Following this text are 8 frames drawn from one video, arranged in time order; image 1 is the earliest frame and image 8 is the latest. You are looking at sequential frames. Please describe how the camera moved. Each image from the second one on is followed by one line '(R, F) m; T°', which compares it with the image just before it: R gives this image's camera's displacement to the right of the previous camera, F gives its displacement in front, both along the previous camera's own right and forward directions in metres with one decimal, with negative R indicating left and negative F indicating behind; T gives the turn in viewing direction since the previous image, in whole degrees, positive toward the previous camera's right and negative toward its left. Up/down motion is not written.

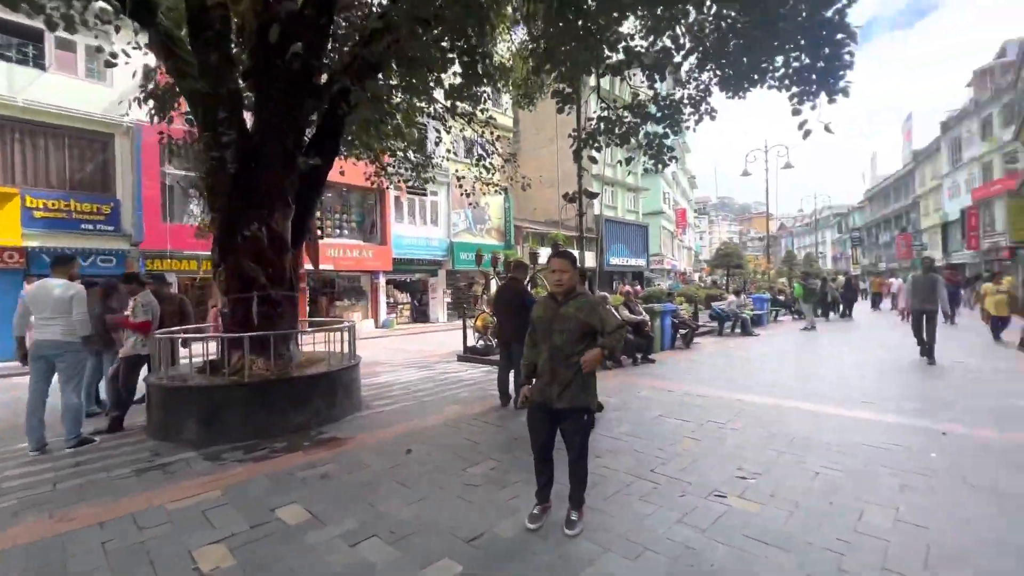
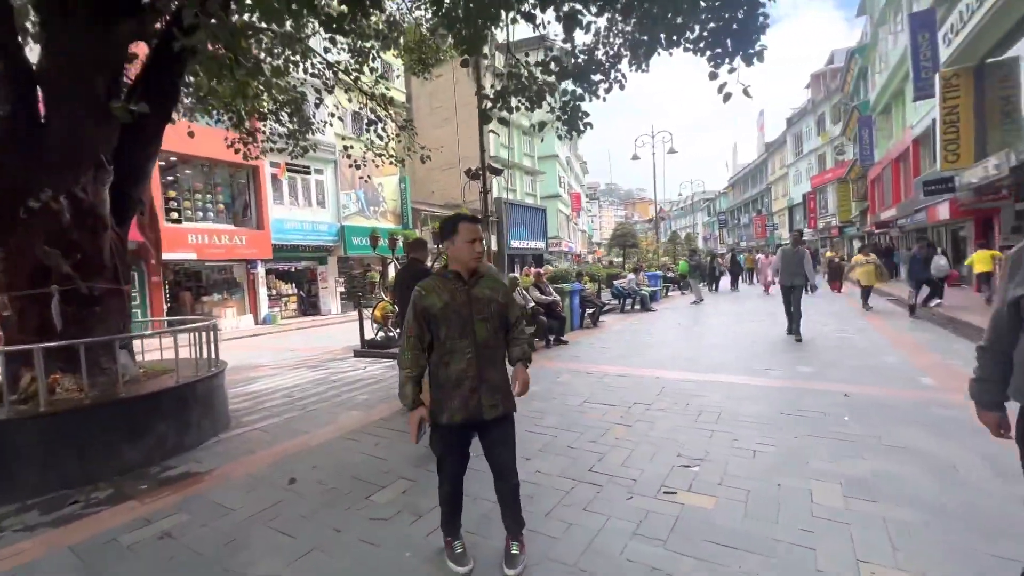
(-0.1, +0.7) m; +13°
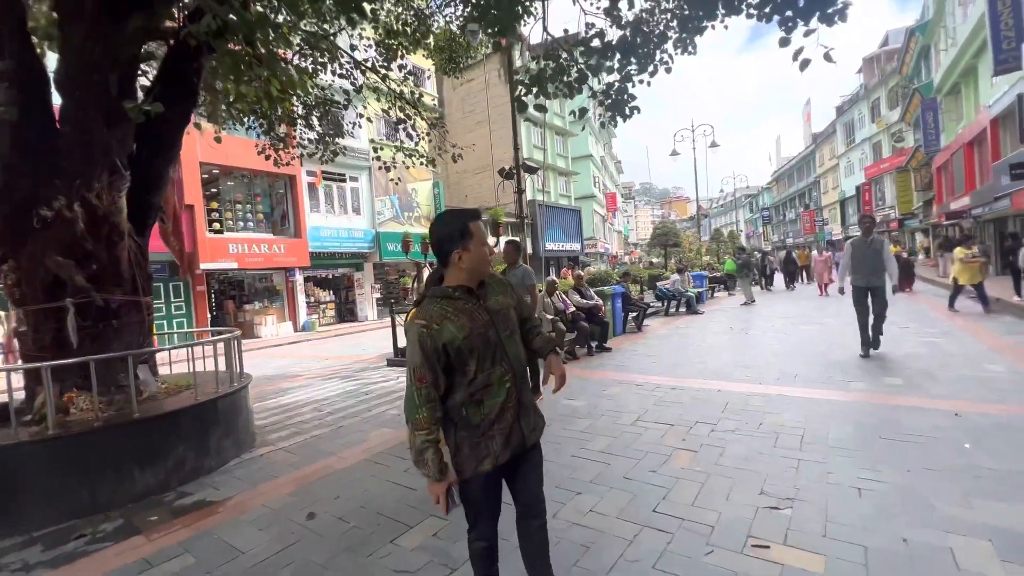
(-0.1, +0.5) m; -4°
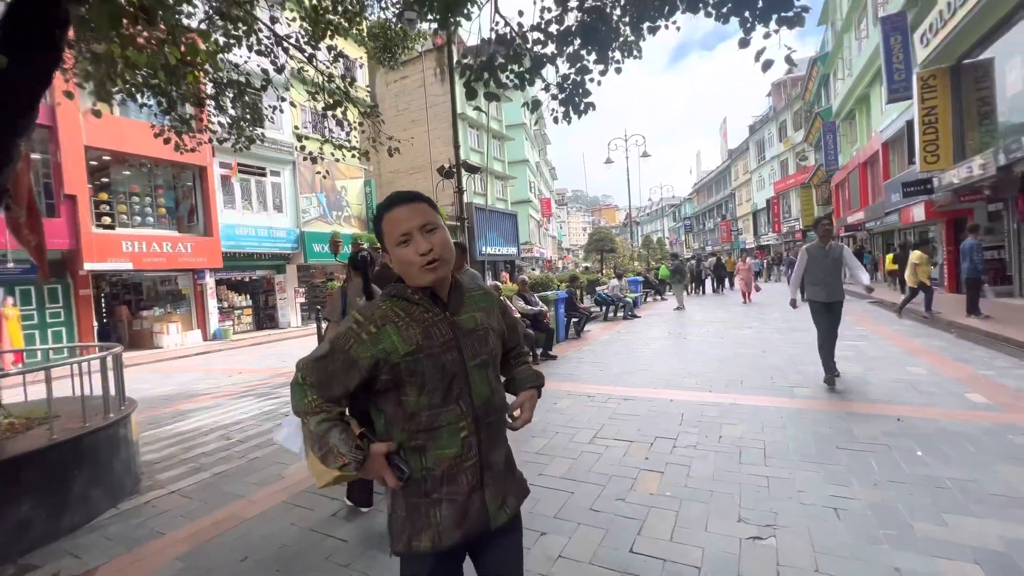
(-0.1, +0.5) m; +8°
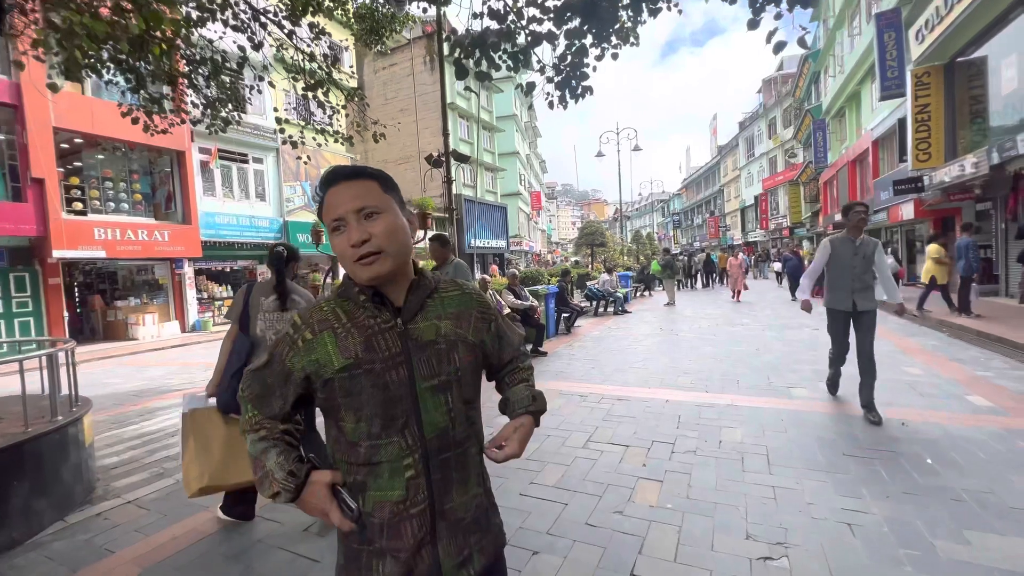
(0.0, +0.3) m; +1°
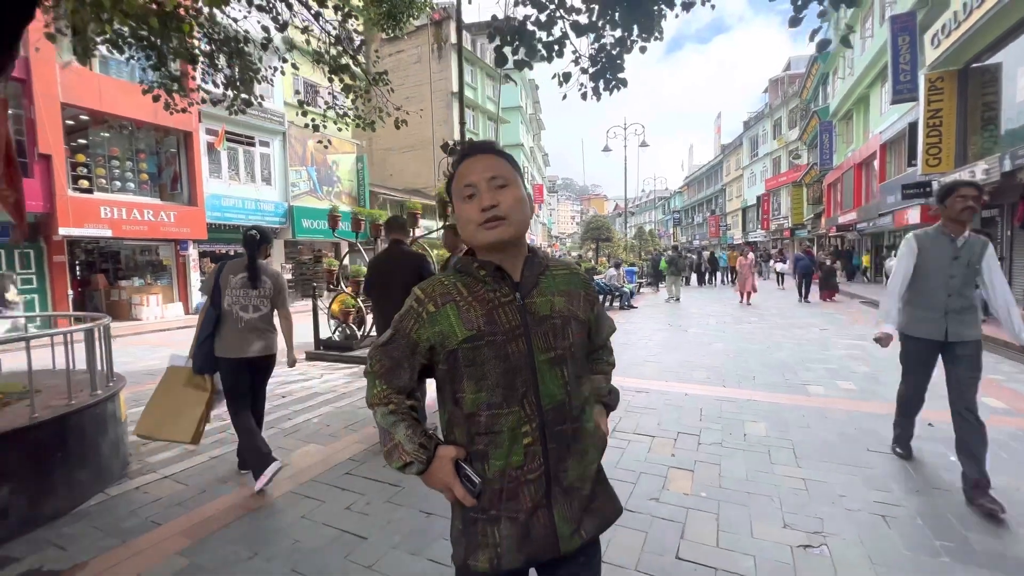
(-0.3, 0.0) m; 0°
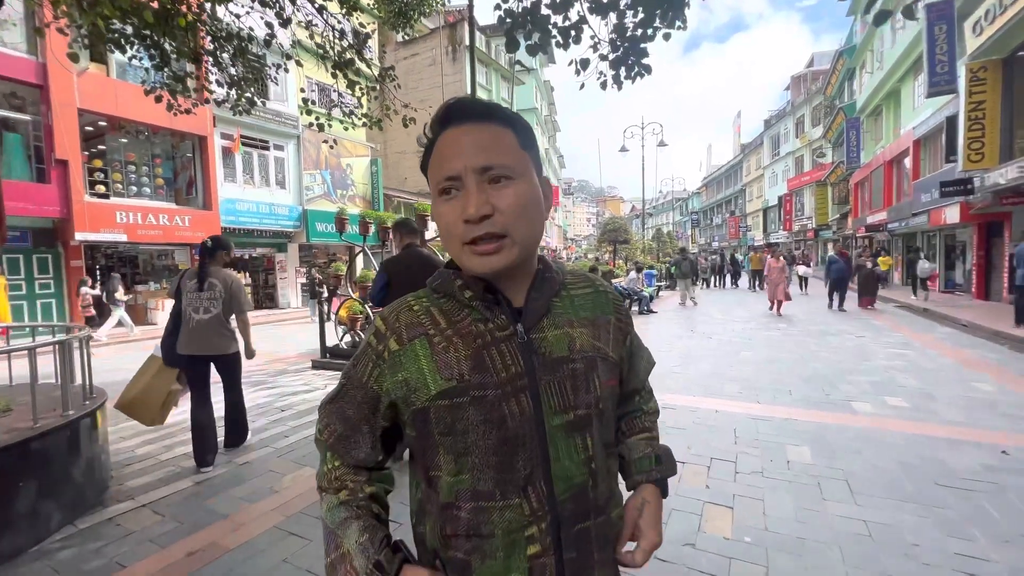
(0.0, +0.4) m; -2°
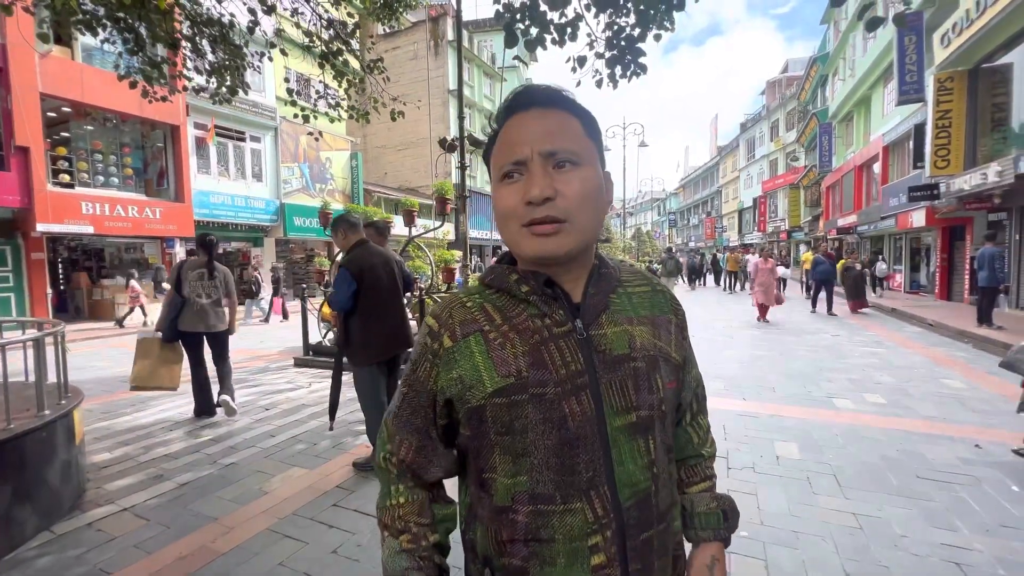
(-0.1, 0.0) m; +3°
